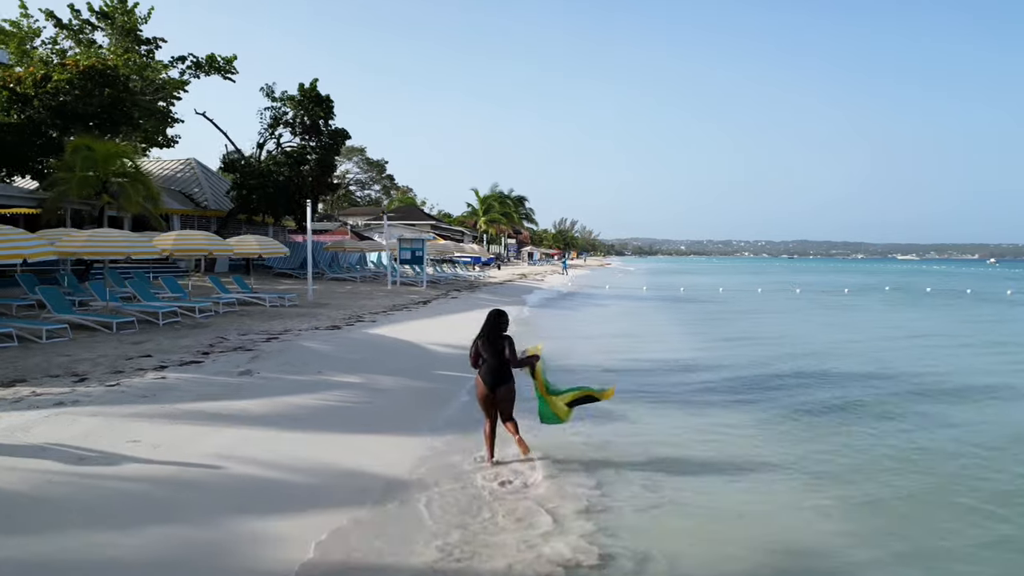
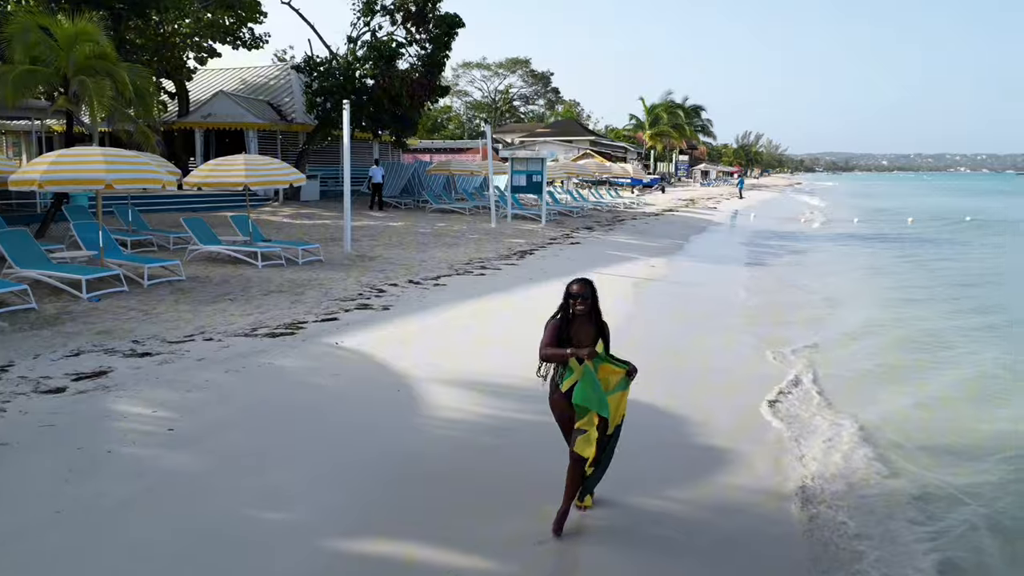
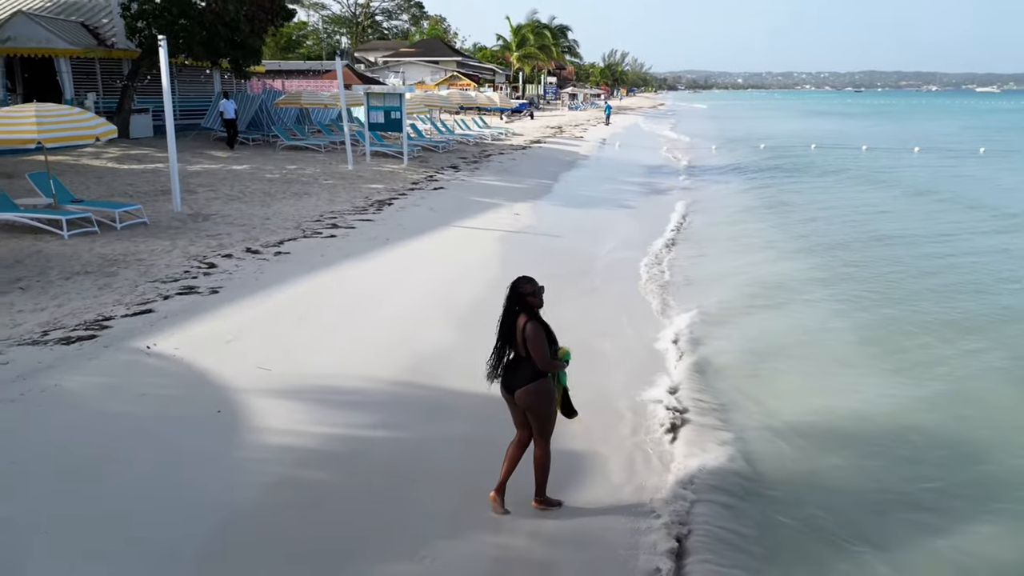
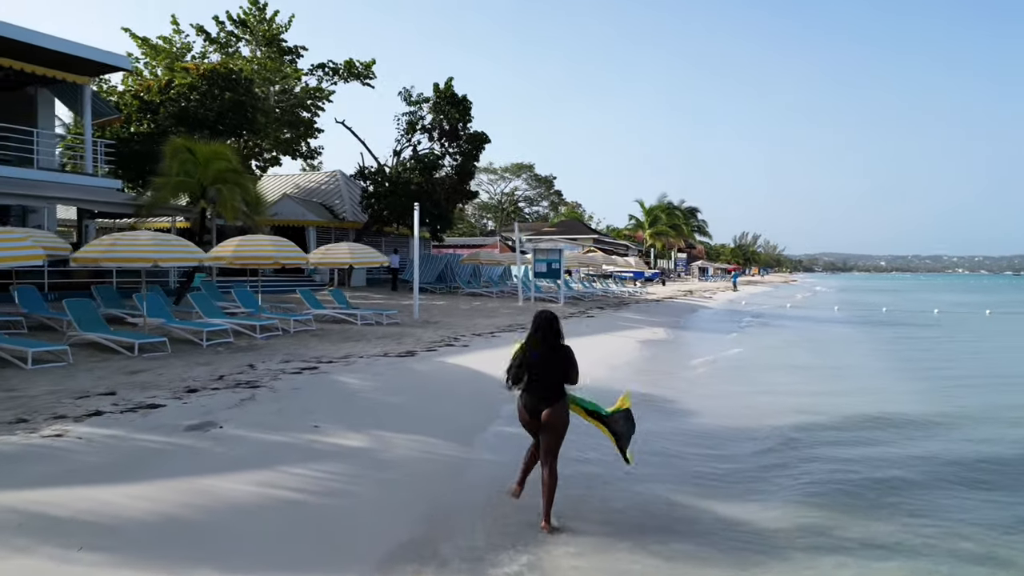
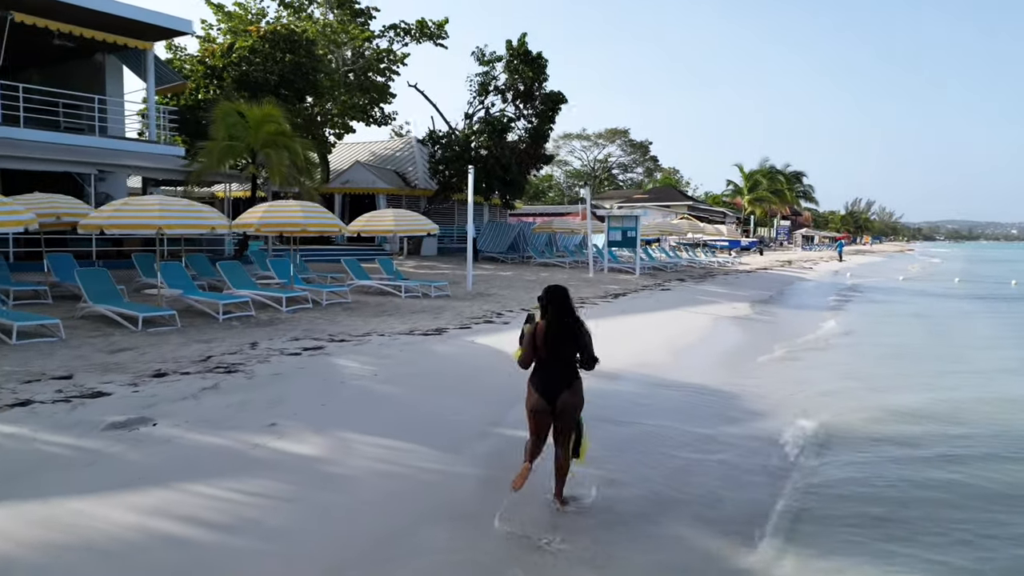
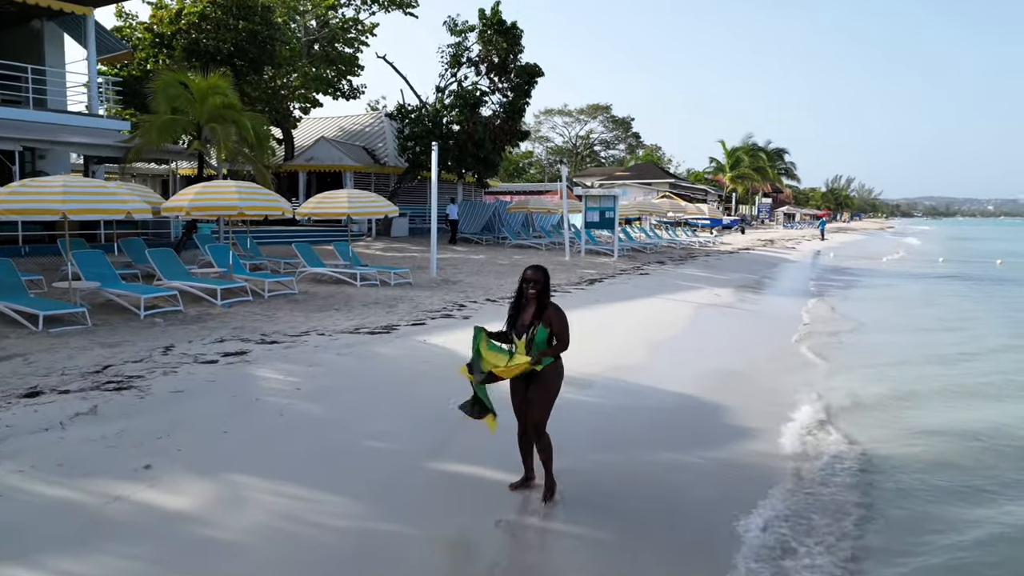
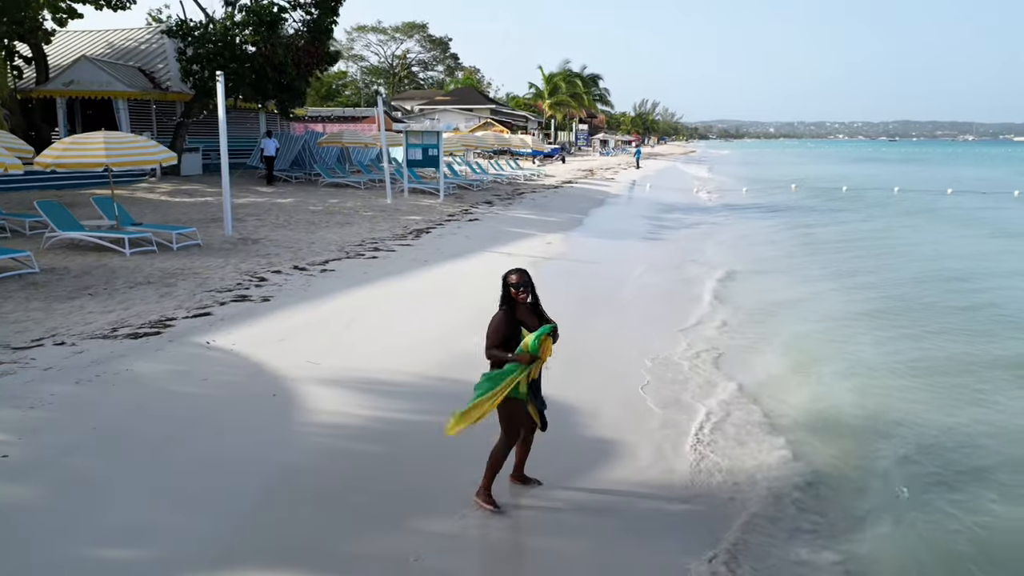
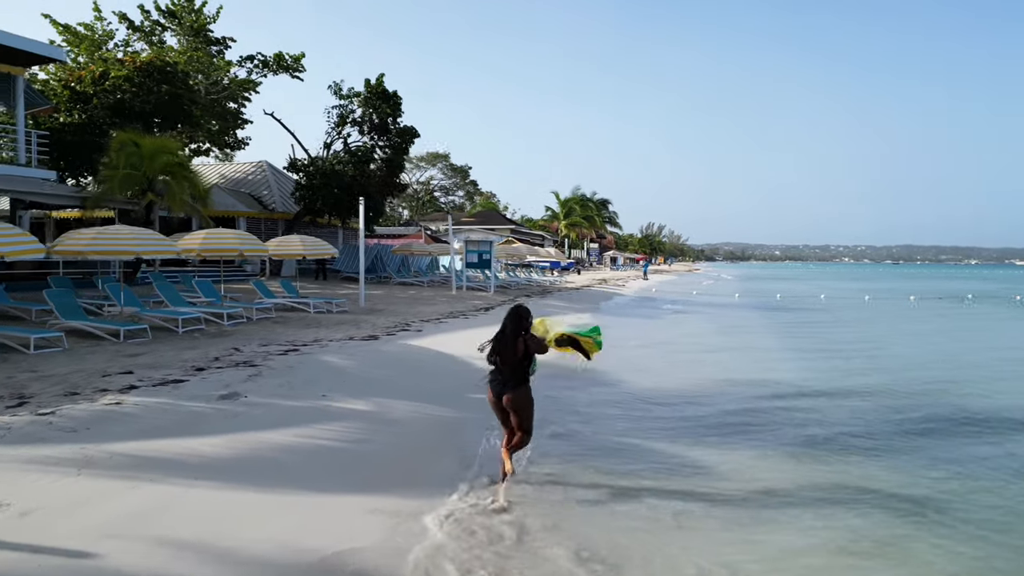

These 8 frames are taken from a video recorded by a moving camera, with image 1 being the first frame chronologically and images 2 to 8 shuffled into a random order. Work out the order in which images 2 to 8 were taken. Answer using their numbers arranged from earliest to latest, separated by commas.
8, 4, 5, 6, 2, 7, 3
